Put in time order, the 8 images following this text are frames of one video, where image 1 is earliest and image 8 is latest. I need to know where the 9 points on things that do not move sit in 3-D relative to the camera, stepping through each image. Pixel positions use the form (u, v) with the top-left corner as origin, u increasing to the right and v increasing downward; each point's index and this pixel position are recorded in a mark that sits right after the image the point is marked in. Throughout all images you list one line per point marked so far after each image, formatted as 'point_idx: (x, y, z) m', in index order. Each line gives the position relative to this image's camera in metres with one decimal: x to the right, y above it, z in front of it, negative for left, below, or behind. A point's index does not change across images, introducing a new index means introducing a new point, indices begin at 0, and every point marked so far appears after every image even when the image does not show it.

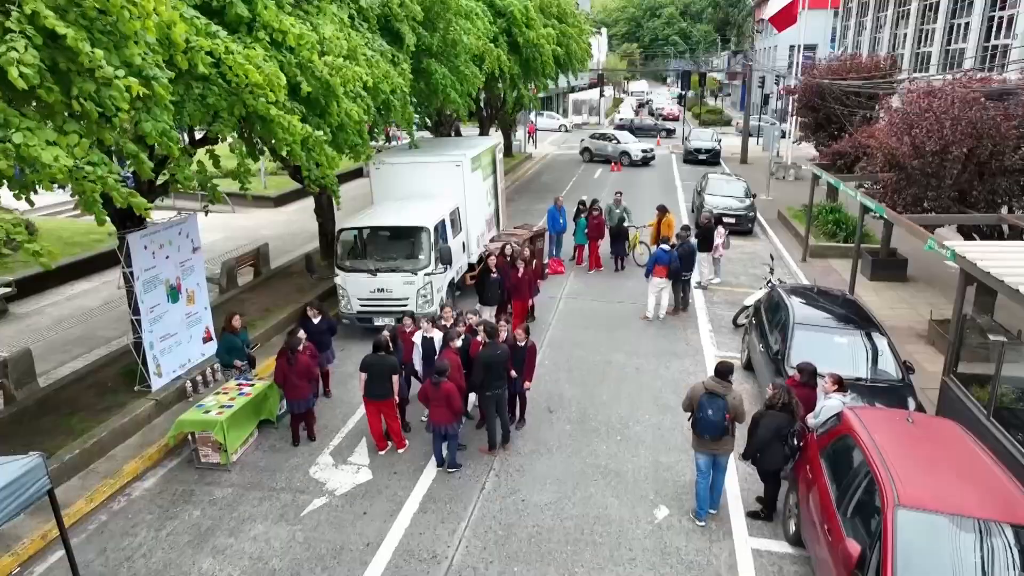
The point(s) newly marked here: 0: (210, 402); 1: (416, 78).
0: (-3.5, -1.3, +8.5) m
1: (-1.9, +4.1, +14.3) m
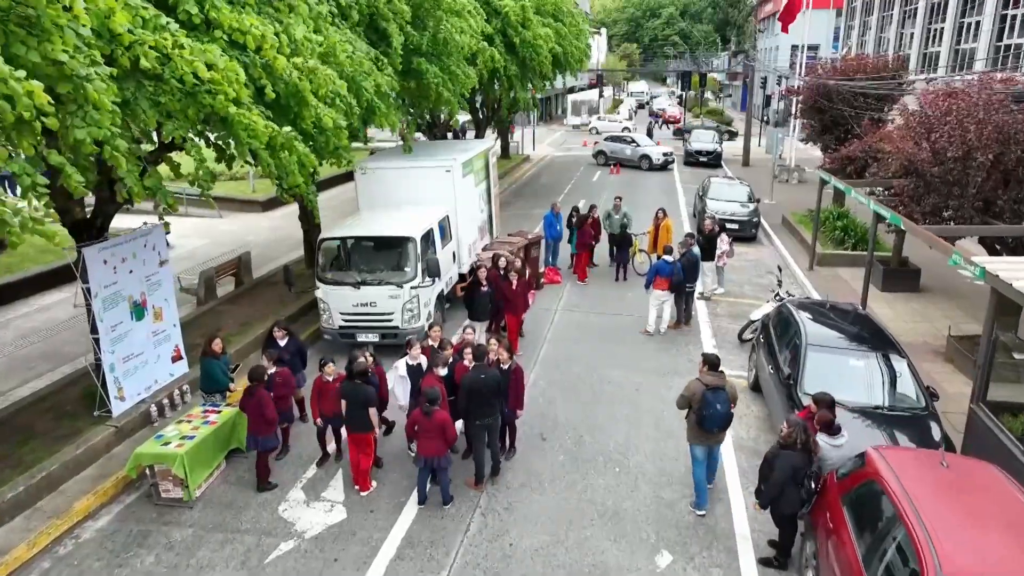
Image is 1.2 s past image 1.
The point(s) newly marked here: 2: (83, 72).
0: (-3.7, -1.5, +7.8) m
1: (-2.0, +3.9, +13.6) m
2: (-3.2, +1.6, +5.4) m
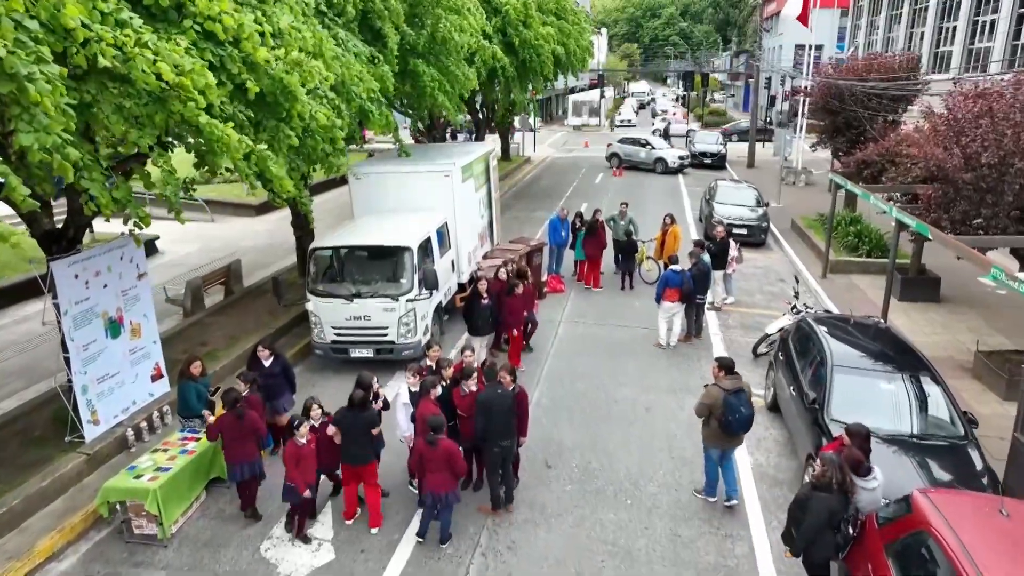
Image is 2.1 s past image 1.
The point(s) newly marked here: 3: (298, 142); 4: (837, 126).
0: (-3.6, -1.7, +7.2) m
1: (-2.0, +3.7, +13.0) m
2: (-3.2, +1.4, +4.8) m
3: (-2.5, +1.7, +8.5) m
4: (+8.6, +4.3, +19.2) m
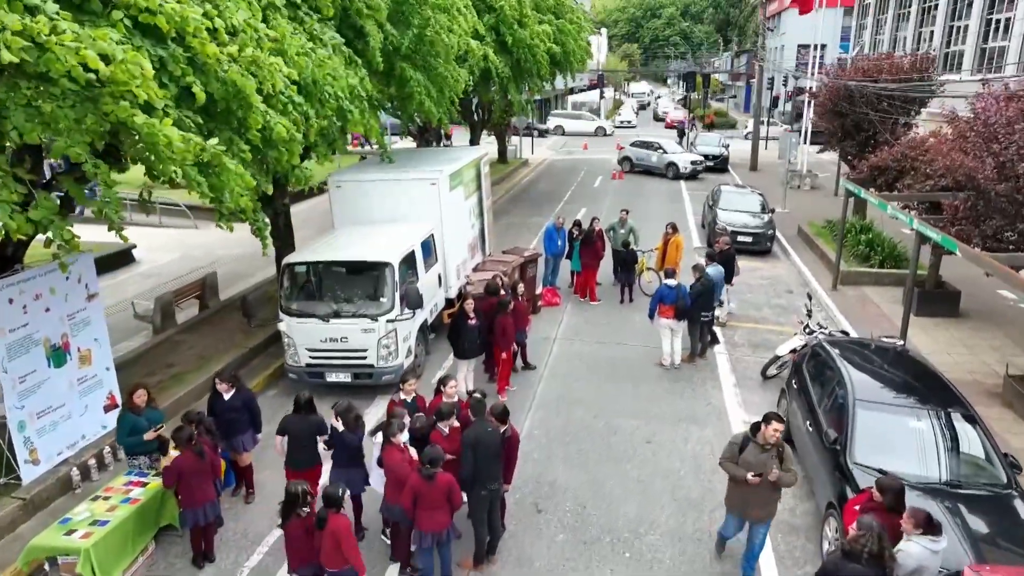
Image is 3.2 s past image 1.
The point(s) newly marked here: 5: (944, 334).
0: (-3.8, -2.0, +6.4) m
1: (-2.1, +3.5, +12.2) m
2: (-3.3, +1.2, +4.0) m
3: (-2.7, +1.5, +7.7) m
4: (+8.5, +4.0, +18.3) m
5: (+7.1, -0.8, +11.9) m
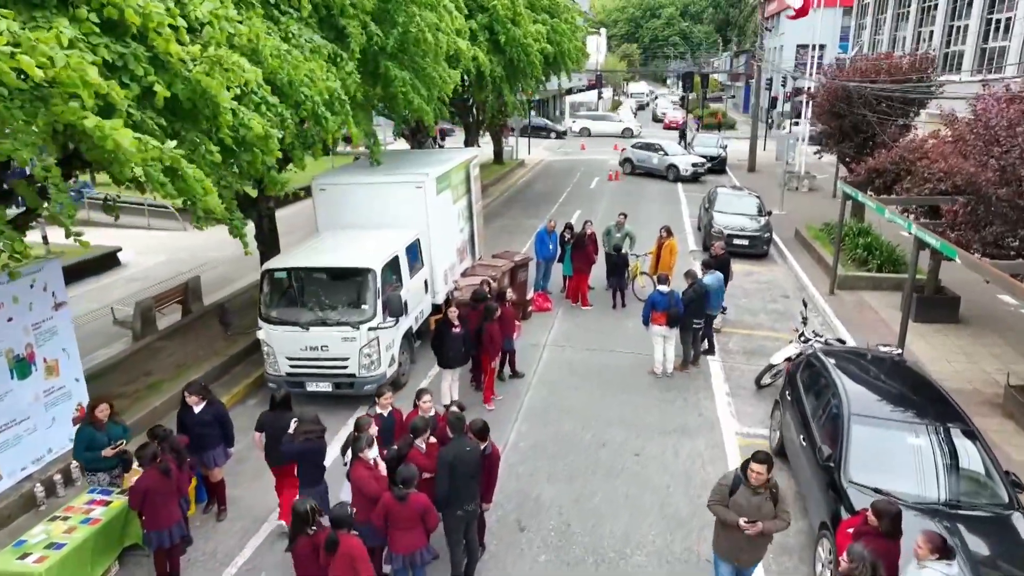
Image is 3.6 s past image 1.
0: (-4.0, -2.1, +6.1) m
1: (-2.3, +3.4, +11.9) m
2: (-3.5, +1.1, +3.7) m
3: (-2.8, +1.4, +7.4) m
4: (+8.3, +3.9, +18.1) m
5: (+6.9, -0.9, +11.6) m
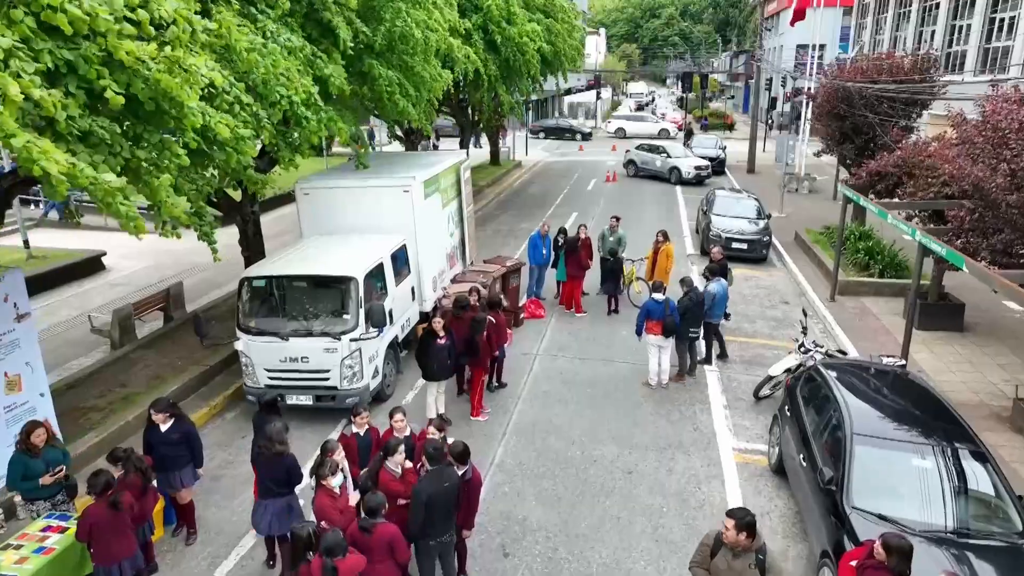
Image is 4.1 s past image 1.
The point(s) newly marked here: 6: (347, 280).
0: (-4.1, -2.2, +5.7) m
1: (-2.5, +3.3, +11.5) m
2: (-3.7, +1.0, +3.3) m
3: (-3.0, +1.3, +7.0) m
4: (+8.1, +3.8, +17.7) m
5: (+6.8, -1.0, +11.3) m
6: (-2.1, +0.1, +9.2) m
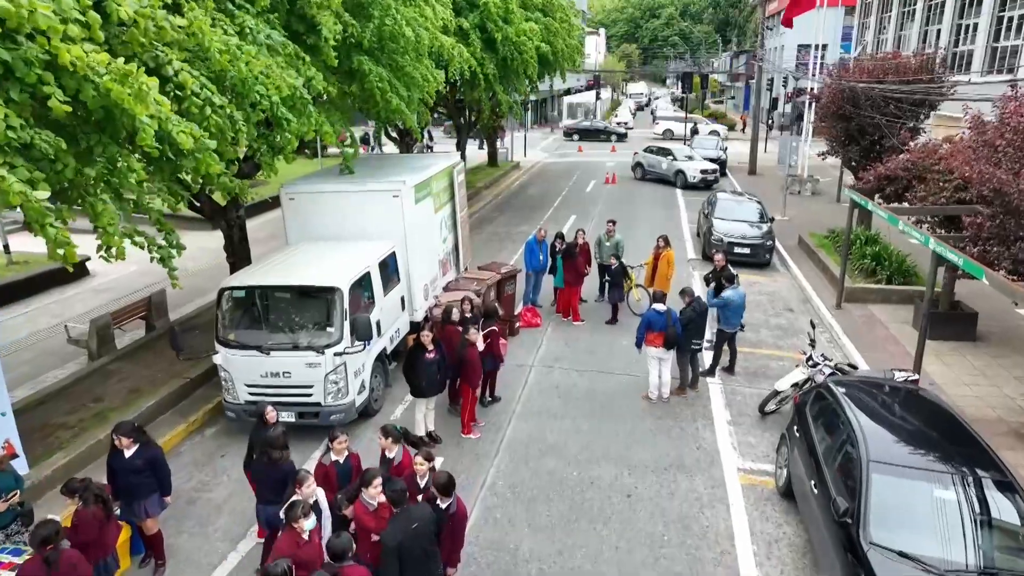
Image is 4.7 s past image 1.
0: (-4.2, -2.3, +5.2) m
1: (-2.6, +3.2, +11.1) m
2: (-3.7, +0.9, +2.8) m
3: (-3.1, +1.1, +6.6) m
4: (+8.1, +3.7, +17.2) m
5: (+6.7, -1.1, +10.8) m
6: (-2.2, 0.0, +8.7) m
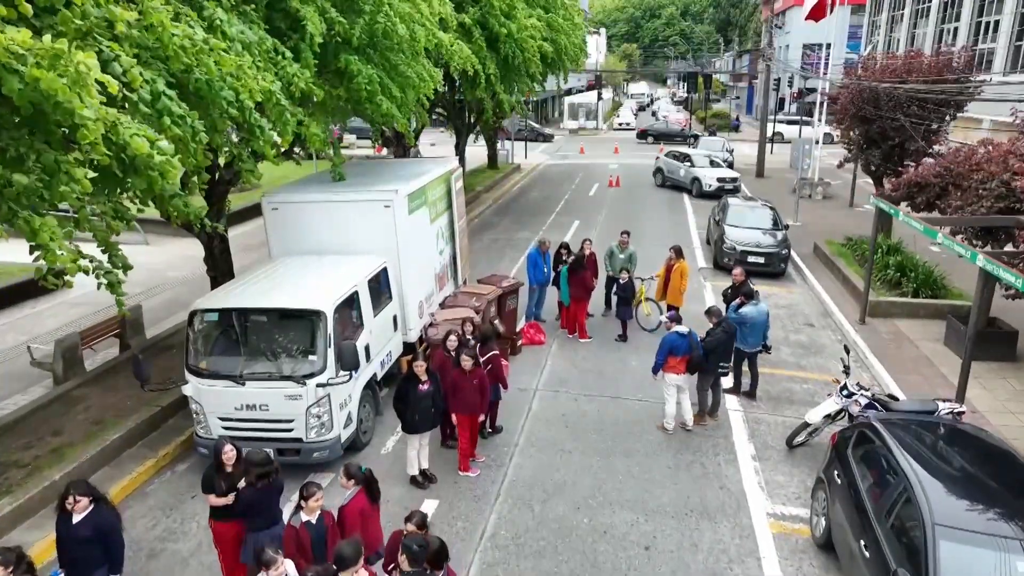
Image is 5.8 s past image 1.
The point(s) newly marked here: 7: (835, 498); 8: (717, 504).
0: (-4.2, -2.6, +4.4) m
1: (-2.5, +2.9, +10.2) m
2: (-3.7, +0.6, +2.0) m
3: (-3.0, +0.9, +5.7) m
4: (+8.1, +3.4, +16.4) m
5: (+6.7, -1.3, +9.9) m
6: (-2.1, -0.3, +7.8) m
7: (+3.0, -1.9, +6.6) m
8: (+2.1, -2.2, +7.5) m
